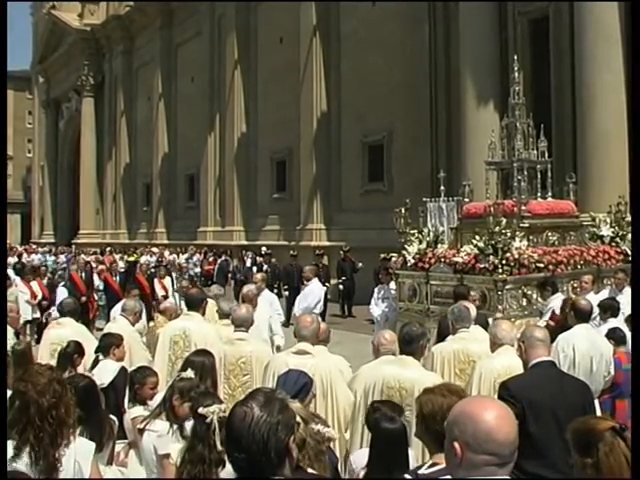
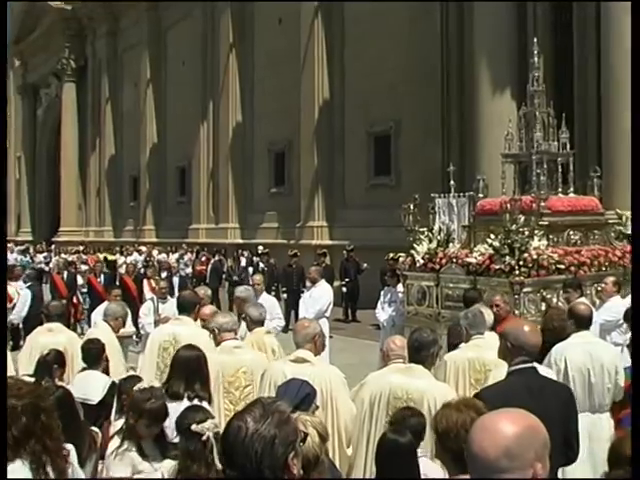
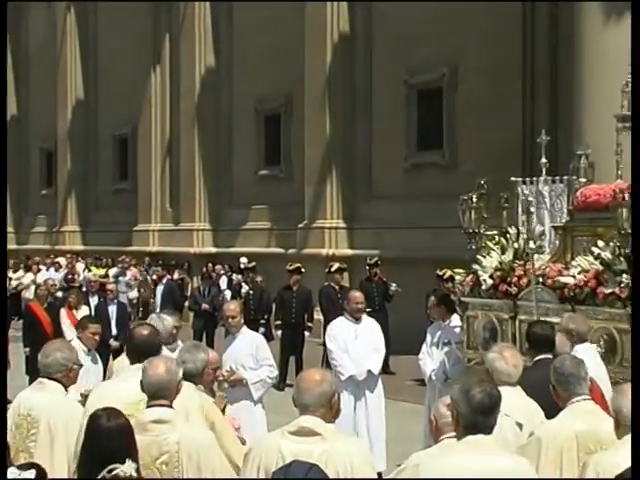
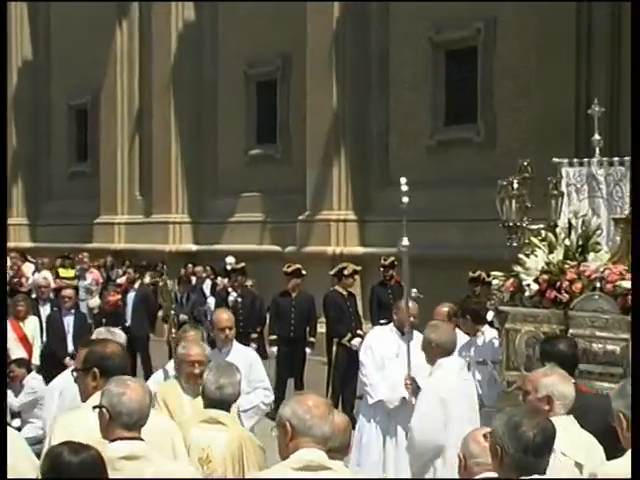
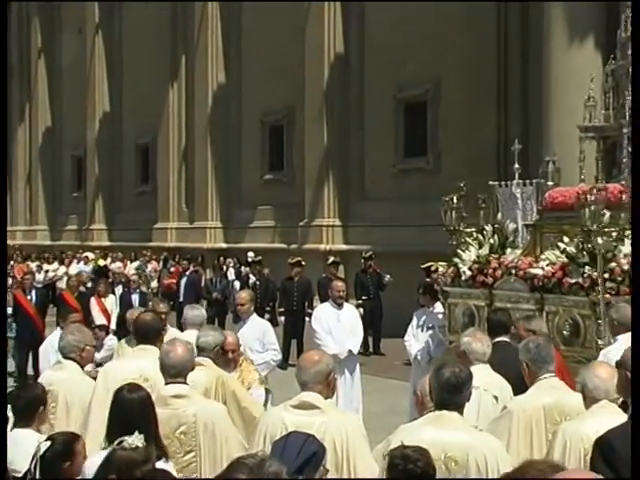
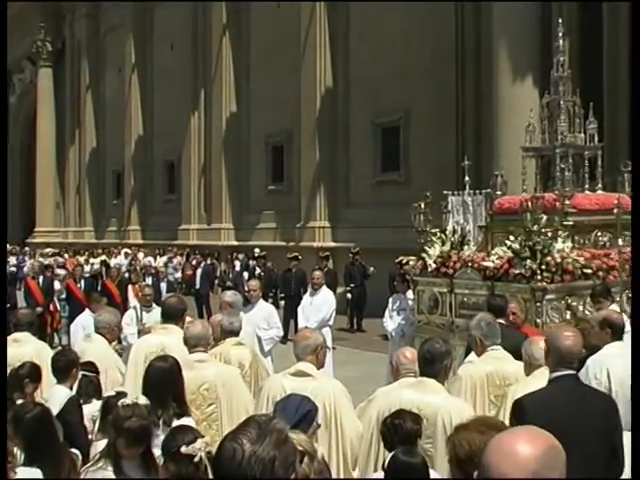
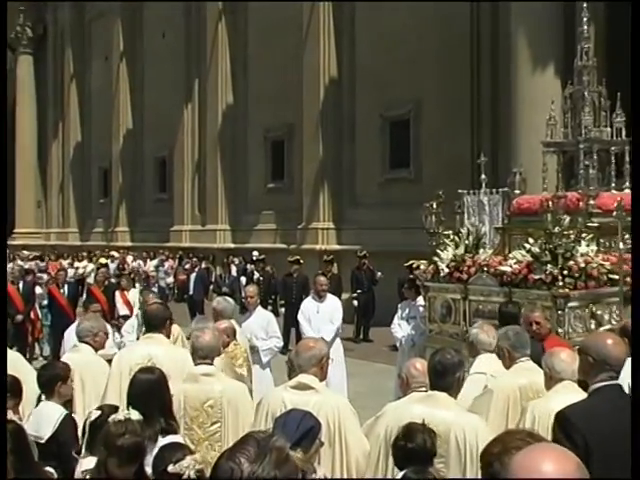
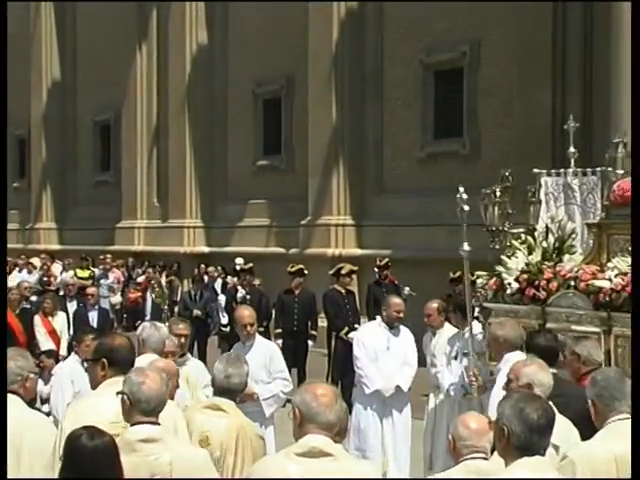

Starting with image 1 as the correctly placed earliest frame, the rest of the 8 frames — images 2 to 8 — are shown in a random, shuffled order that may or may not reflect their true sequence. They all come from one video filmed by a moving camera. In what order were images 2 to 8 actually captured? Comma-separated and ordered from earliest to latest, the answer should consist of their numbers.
2, 6, 7, 5, 3, 8, 4
